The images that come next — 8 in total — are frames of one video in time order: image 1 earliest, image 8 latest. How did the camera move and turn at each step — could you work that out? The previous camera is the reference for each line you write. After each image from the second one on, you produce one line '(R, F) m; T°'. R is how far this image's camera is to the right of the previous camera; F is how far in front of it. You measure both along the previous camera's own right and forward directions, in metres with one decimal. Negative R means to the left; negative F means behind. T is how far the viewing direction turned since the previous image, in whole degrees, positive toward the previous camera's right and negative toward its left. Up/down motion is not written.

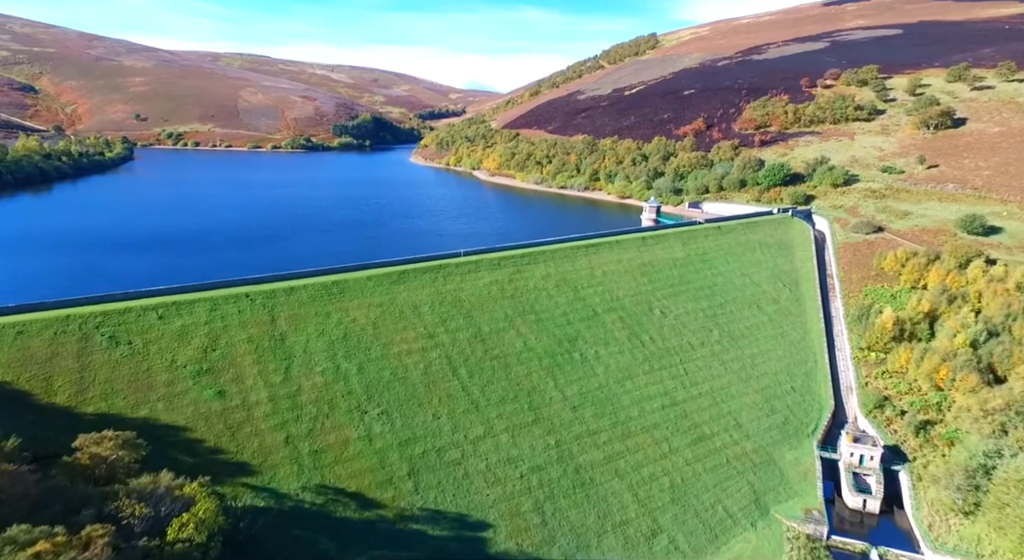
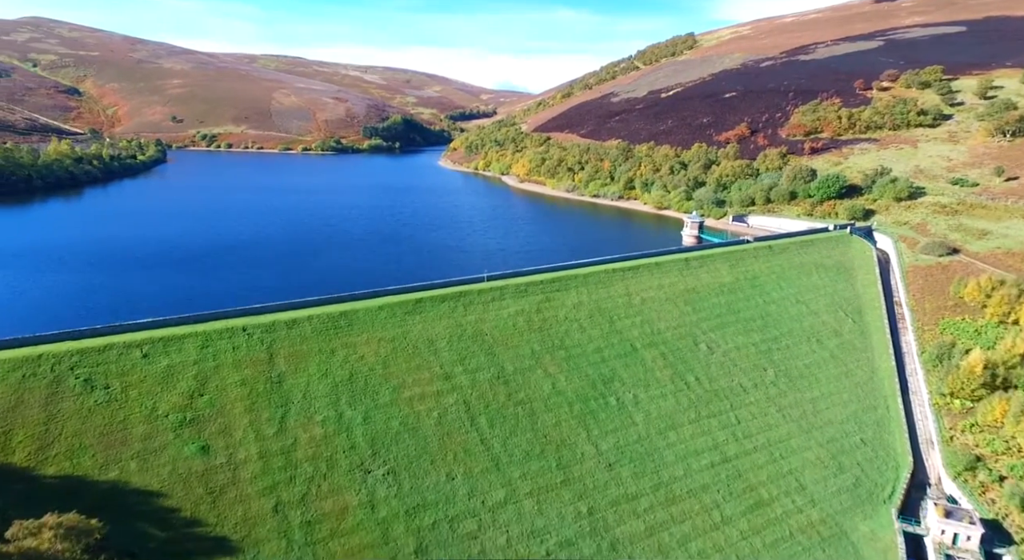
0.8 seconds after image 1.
(+0.1, +3.0) m; -3°
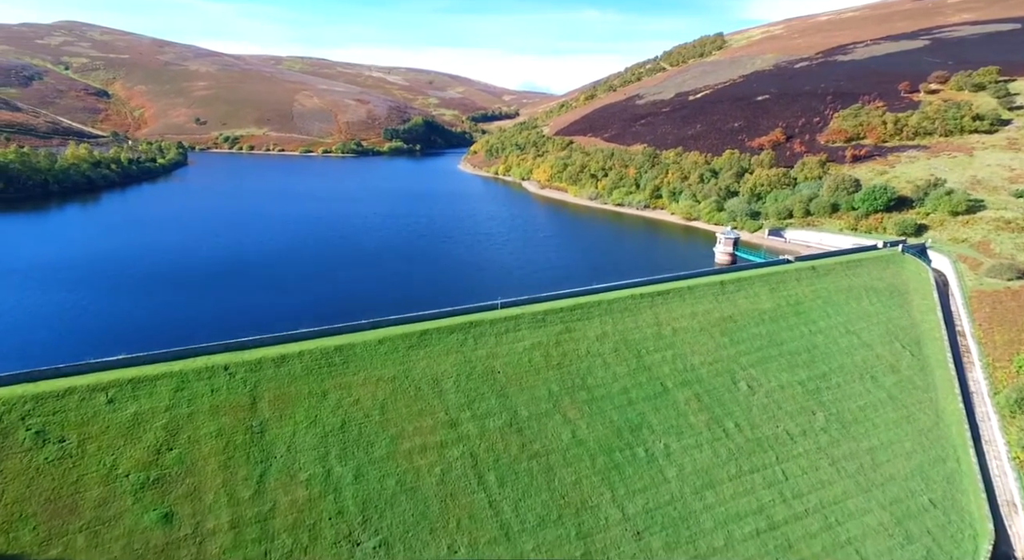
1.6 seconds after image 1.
(+0.2, +2.7) m; -2°
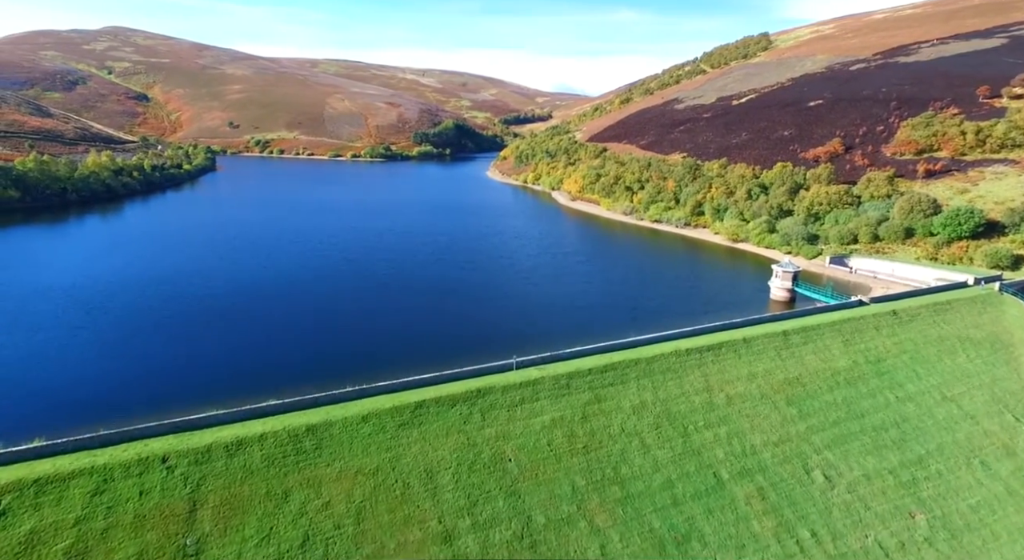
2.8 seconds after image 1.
(+0.4, +4.5) m; -3°
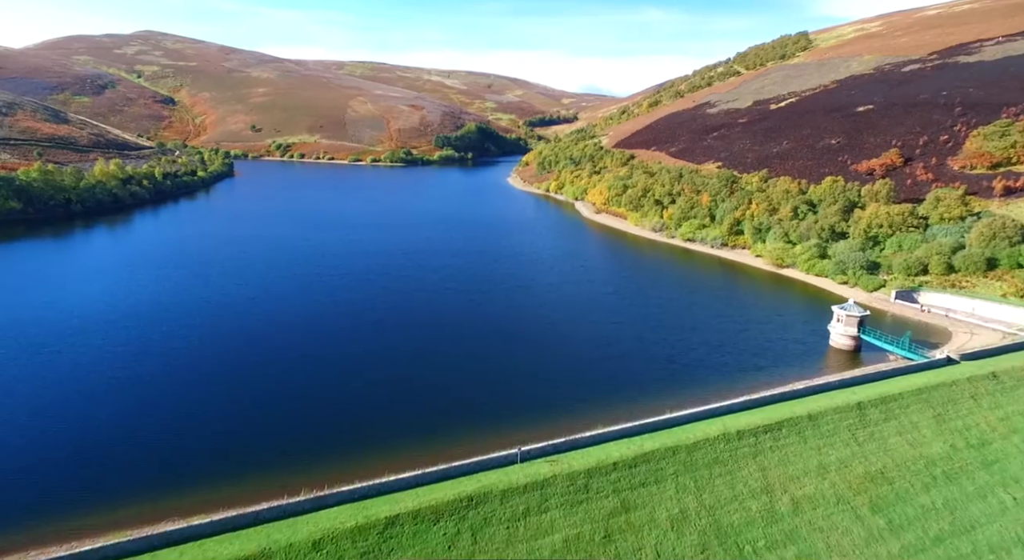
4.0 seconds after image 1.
(+0.5, +4.5) m; -2°
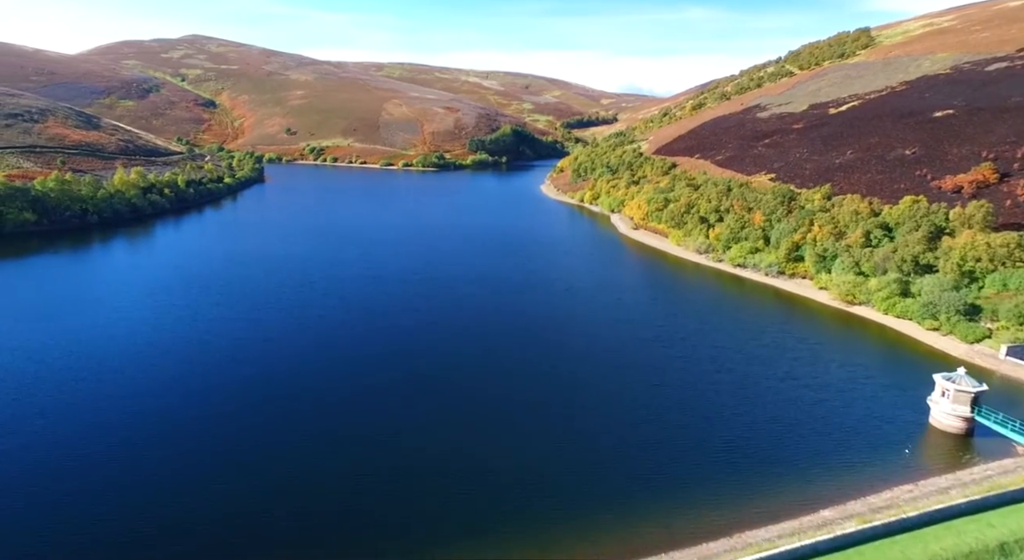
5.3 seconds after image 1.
(+0.7, +5.1) m; -3°
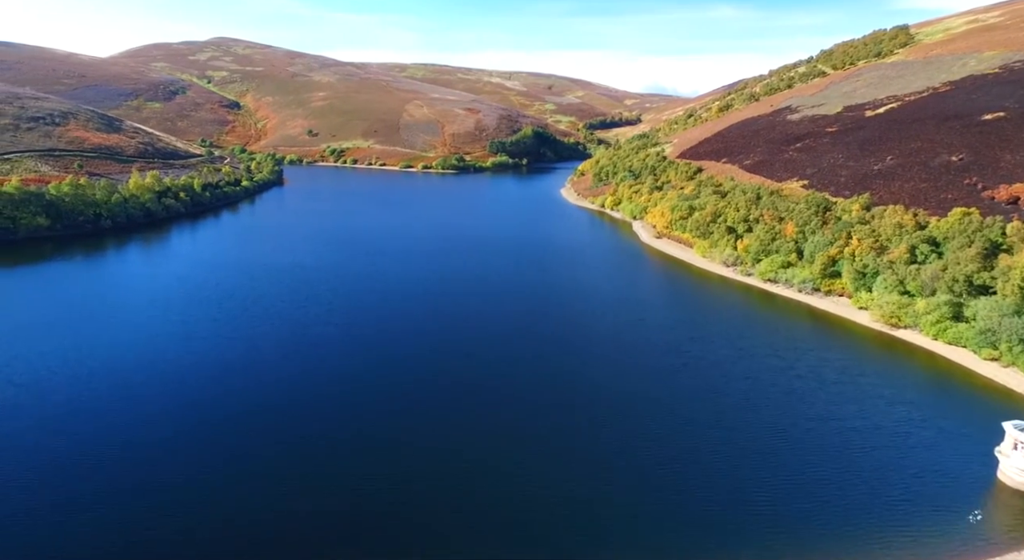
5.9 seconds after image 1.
(+0.5, +2.4) m; -2°
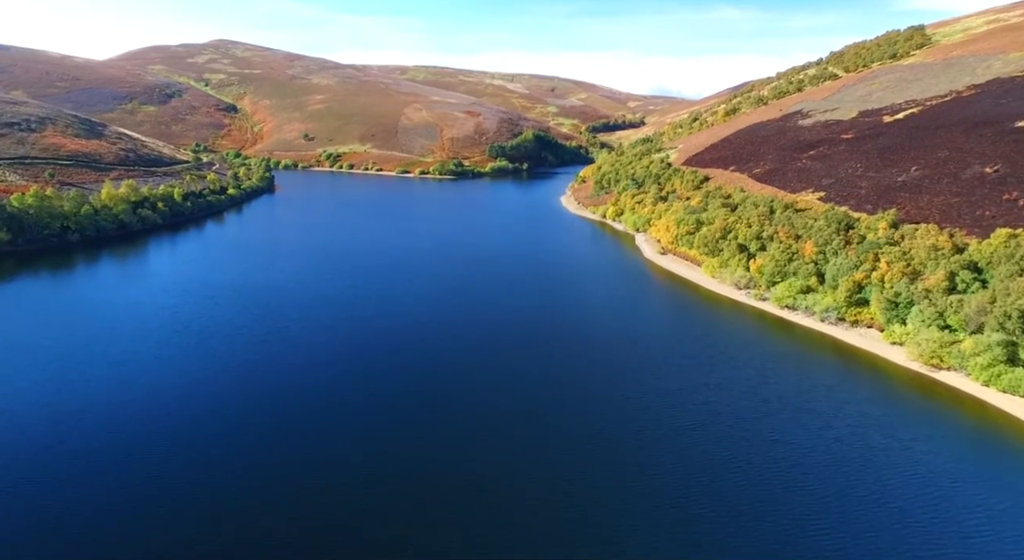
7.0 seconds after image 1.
(+0.8, +4.0) m; 0°
